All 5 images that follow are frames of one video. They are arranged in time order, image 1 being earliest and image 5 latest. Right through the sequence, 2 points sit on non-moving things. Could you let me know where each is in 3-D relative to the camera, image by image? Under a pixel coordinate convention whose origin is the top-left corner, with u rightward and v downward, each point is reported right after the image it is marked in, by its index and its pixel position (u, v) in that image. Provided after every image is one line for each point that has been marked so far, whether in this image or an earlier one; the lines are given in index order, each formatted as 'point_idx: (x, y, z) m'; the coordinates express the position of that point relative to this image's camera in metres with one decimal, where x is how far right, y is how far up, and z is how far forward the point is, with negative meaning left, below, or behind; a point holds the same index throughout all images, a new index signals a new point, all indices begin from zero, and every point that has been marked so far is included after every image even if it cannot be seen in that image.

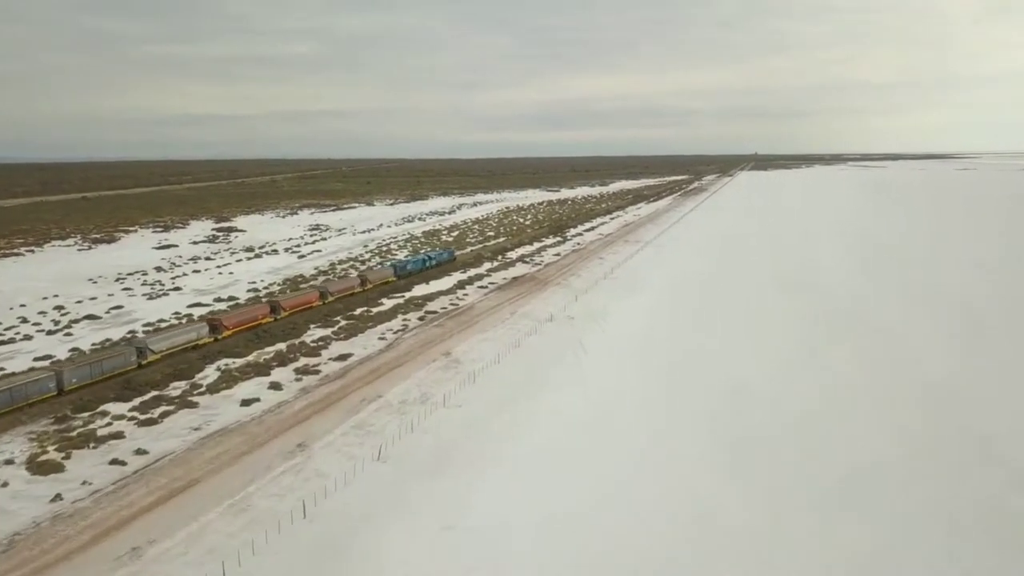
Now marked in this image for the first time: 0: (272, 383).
0: (-5.8, -2.3, +19.7) m
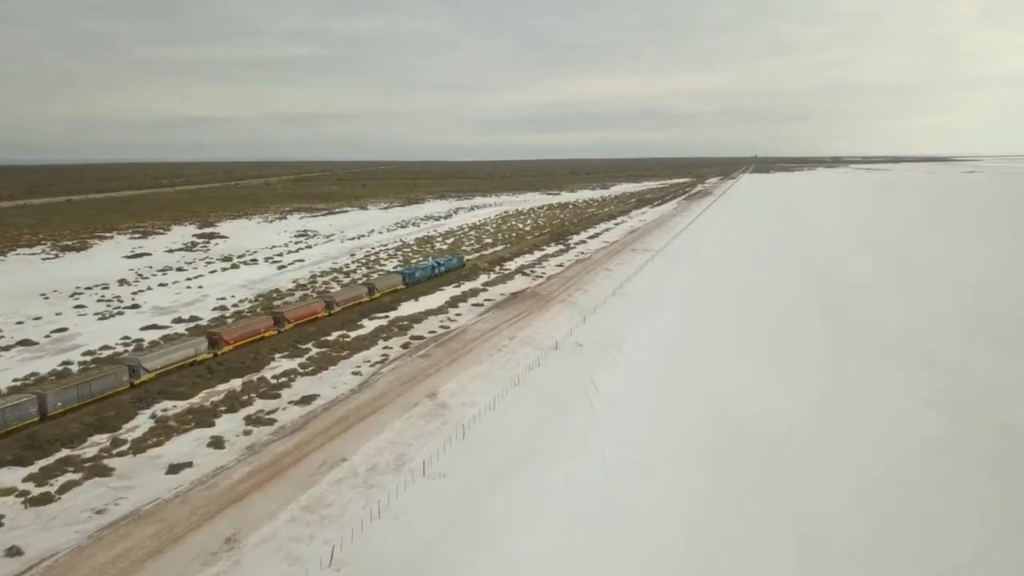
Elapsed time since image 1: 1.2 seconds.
0: (-5.8, -2.9, +15.9) m
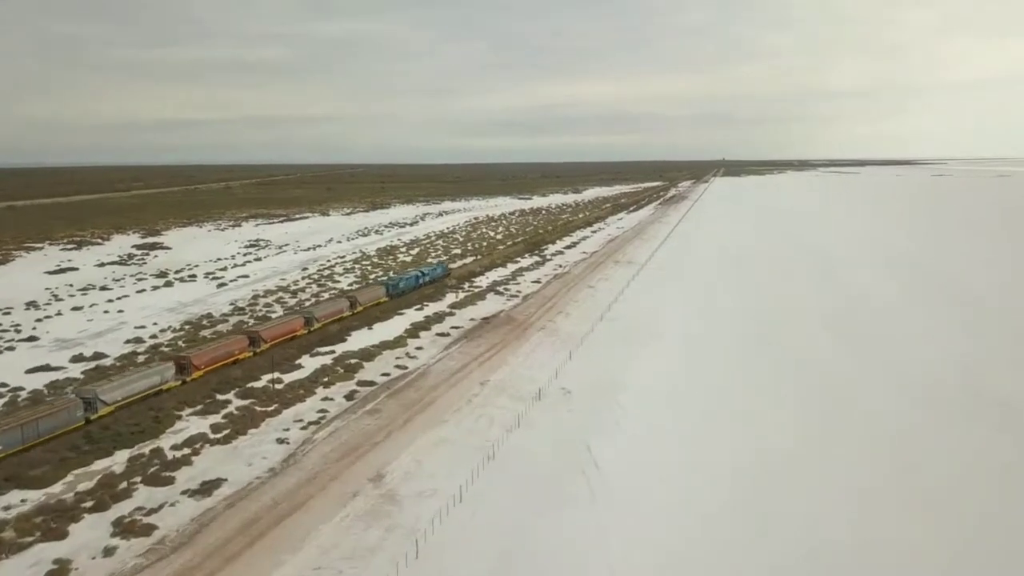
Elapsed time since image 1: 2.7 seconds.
0: (-6.2, -3.7, +11.1) m
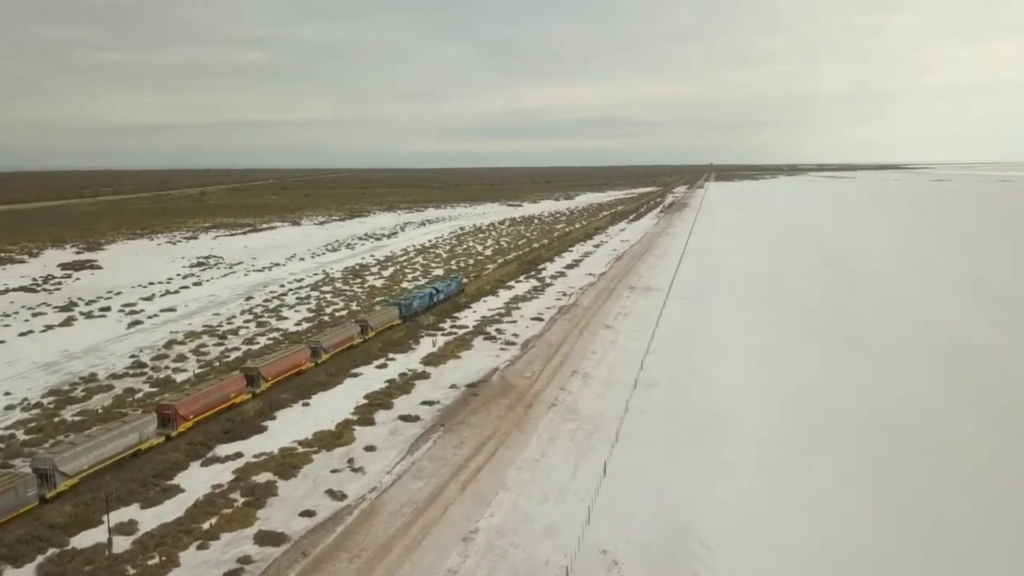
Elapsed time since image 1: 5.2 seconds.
0: (-6.0, -5.0, +3.0) m
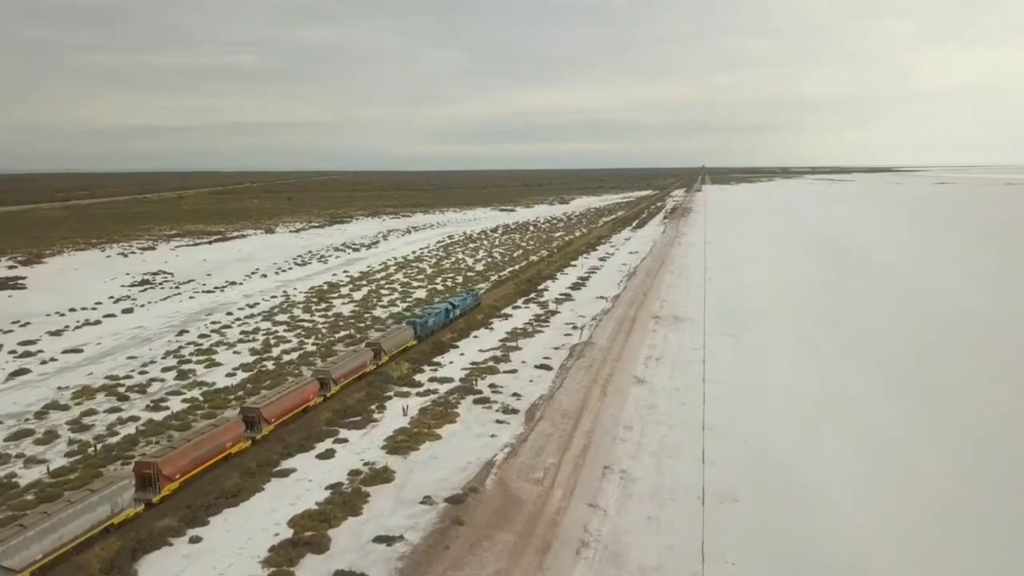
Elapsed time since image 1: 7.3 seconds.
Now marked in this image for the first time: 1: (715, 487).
0: (-5.7, -6.0, -3.9) m
1: (+3.4, -3.4, +14.3) m
